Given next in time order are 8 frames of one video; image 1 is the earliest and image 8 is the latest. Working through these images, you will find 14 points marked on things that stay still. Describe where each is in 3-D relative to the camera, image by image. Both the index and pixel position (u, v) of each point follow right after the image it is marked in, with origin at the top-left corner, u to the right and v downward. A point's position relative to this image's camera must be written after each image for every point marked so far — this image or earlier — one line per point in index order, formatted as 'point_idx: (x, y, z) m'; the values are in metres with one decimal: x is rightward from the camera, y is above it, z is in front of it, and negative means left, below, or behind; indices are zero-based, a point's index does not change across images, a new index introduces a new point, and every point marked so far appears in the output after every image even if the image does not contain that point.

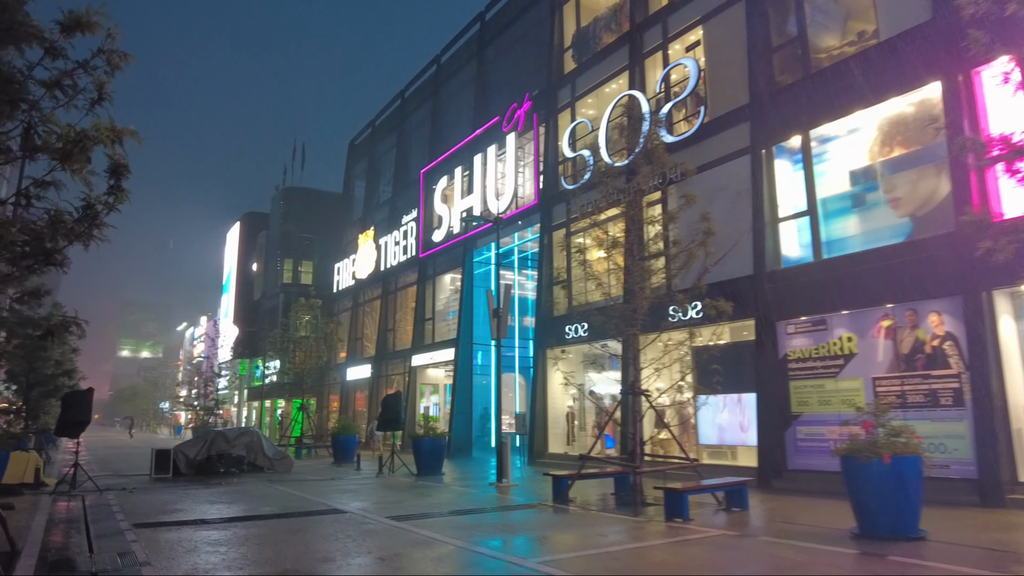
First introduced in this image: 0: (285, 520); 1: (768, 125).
0: (-3.7, -3.7, +11.4) m
1: (+5.5, +3.5, +15.5) m
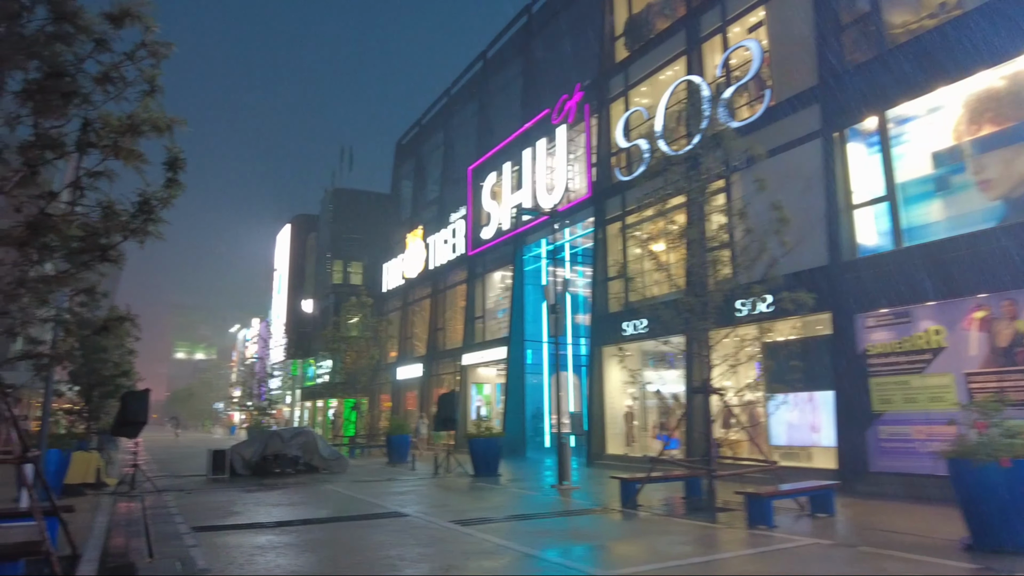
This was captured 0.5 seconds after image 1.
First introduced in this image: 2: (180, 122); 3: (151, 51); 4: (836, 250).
0: (-2.7, -3.6, +11.1) m
1: (+6.6, +3.7, +14.6) m
2: (-3.8, +1.9, +8.5) m
3: (-4.4, +2.9, +8.8) m
4: (+6.3, +0.7, +14.1) m
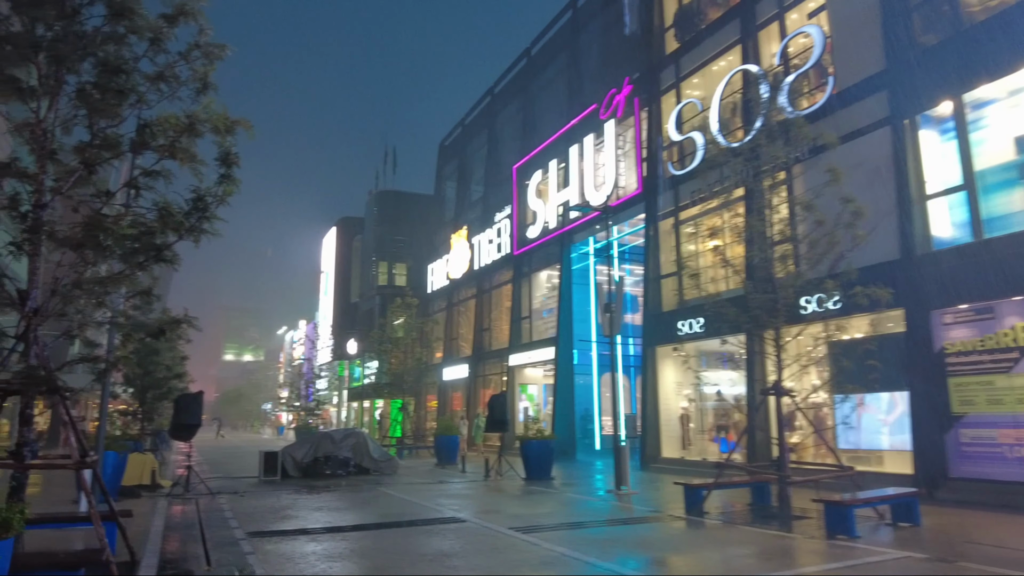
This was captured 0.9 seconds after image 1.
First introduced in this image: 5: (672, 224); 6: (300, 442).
0: (-1.8, -3.6, +10.8) m
1: (+7.6, +3.7, +13.8) m
2: (-3.1, +1.9, +8.3) m
3: (-3.7, +2.9, +8.7) m
4: (+7.3, +0.8, +13.4) m
5: (+4.5, +1.8, +20.1) m
6: (-5.4, -4.0, +18.5) m
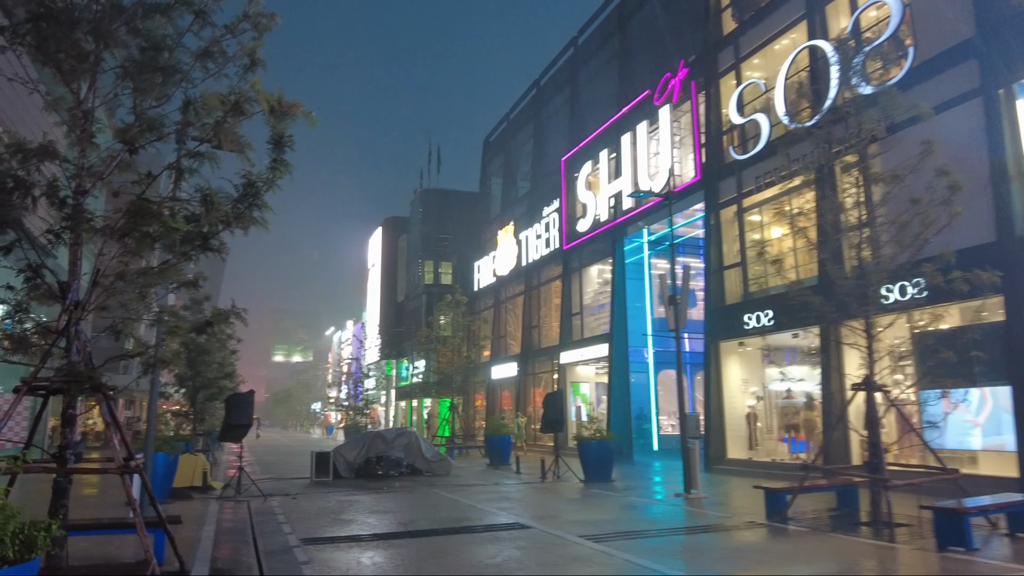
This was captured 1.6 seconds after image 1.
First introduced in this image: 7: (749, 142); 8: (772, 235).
0: (-0.8, -3.5, +10.2) m
1: (+8.6, +4.0, +12.6) m
2: (-2.4, +2.0, +7.7) m
3: (-3.0, +2.9, +8.1) m
4: (+8.3, +1.1, +12.2) m
5: (+5.9, +2.1, +19.0) m
6: (-4.0, -3.9, +18.1) m
7: (+6.1, +3.8, +18.7) m
8: (+6.4, +1.3, +18.3) m
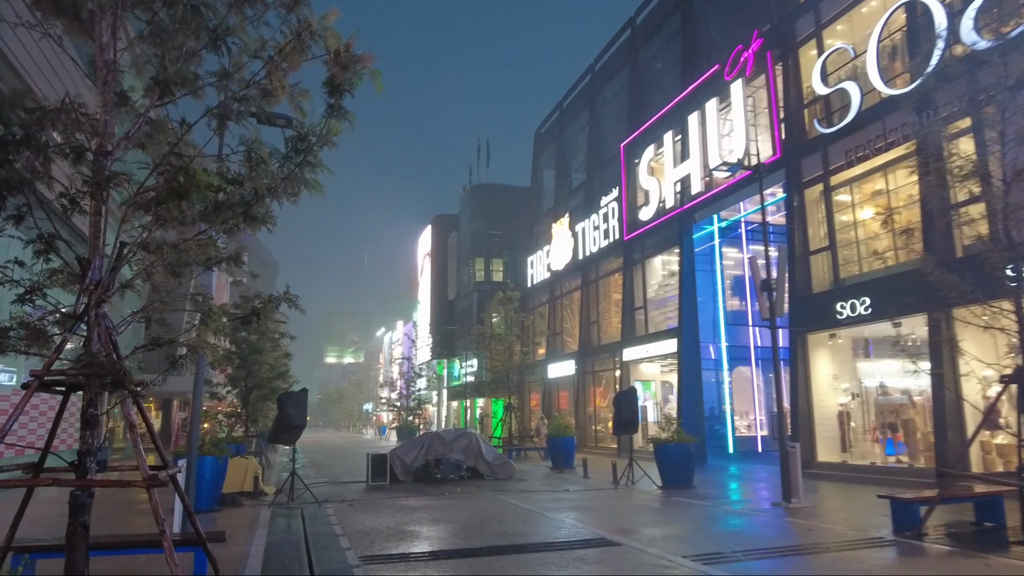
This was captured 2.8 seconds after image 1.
0: (+0.2, -3.3, +9.0) m
1: (+9.7, +4.3, +10.8) m
2: (-1.6, +2.2, +6.6) m
3: (-2.1, +3.1, +7.1) m
4: (+9.4, +1.4, +10.4) m
5: (+7.4, +2.4, +17.4) m
6: (-2.4, -3.7, +17.1) m
7: (+7.6, +4.1, +17.0) m
8: (+7.9, +1.6, +16.6) m
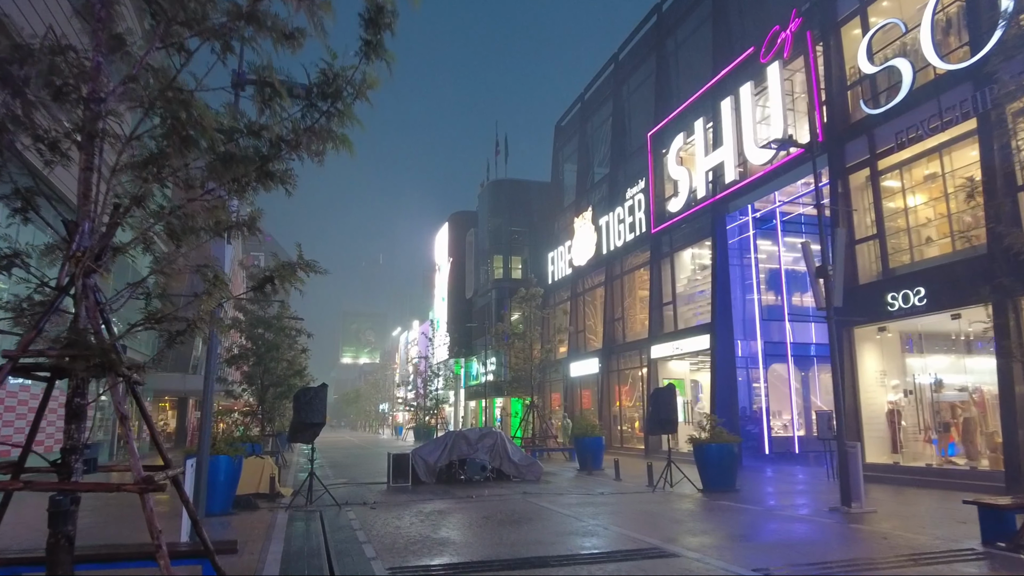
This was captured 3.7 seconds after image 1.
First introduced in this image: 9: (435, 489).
0: (+0.7, -3.1, +8.1) m
1: (+10.2, +4.6, +9.7) m
2: (-1.2, +2.4, +5.8) m
3: (-1.7, +3.3, +6.3) m
4: (+9.9, +1.6, +9.3) m
5: (+8.0, +2.6, +16.4) m
6: (-1.8, -3.5, +16.2) m
7: (+8.2, +4.3, +16.0) m
8: (+8.5, +1.8, +15.5) m
9: (-1.6, -4.1, +14.9) m
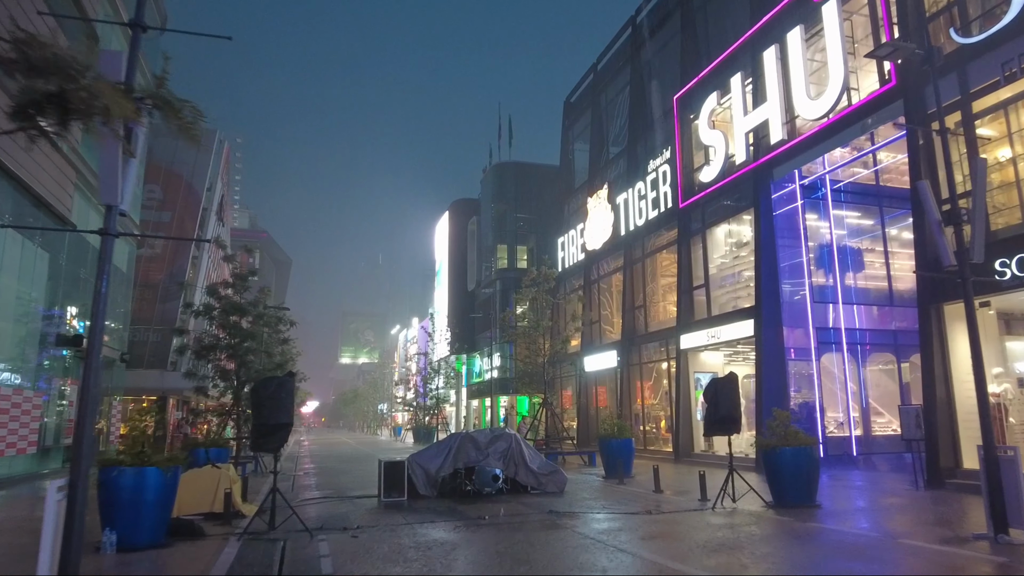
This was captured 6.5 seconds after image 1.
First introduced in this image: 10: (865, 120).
0: (+1.0, -2.5, +5.3) m
1: (+10.5, +5.1, +6.9) m
2: (-0.9, +2.9, +2.9) m
3: (-1.4, +3.9, +3.4) m
4: (+10.2, +2.2, +6.5) m
5: (+8.3, +3.1, +13.5) m
6: (-1.5, -3.0, +13.4) m
7: (+8.5, +4.8, +13.2) m
8: (+8.8, +2.4, +12.7) m
9: (-1.3, -3.6, +12.0) m
10: (+7.8, +3.7, +16.1) m
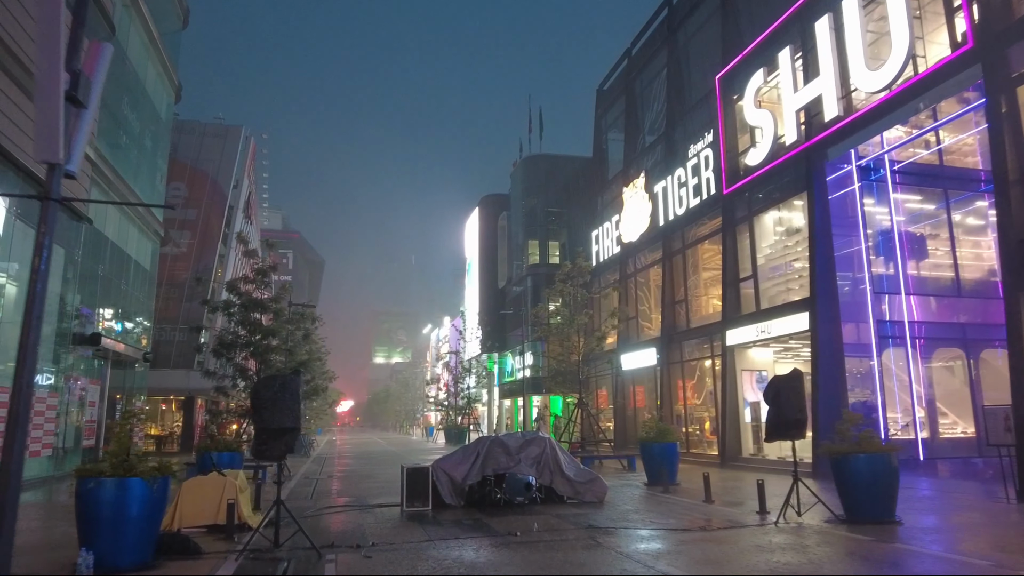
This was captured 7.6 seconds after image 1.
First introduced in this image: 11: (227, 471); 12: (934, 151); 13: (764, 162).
0: (+1.2, -2.4, +4.0) m
1: (+10.7, +5.4, +5.2) m
2: (-0.8, +3.1, +1.8) m
3: (-1.3, +4.0, +2.3) m
4: (+10.4, +2.5, +4.8) m
5: (+8.9, +3.4, +11.9) m
6: (-0.9, -2.8, +12.2) m
7: (+9.0, +5.1, +11.6) m
8: (+9.3, +2.6, +11.1) m
9: (-0.8, -3.4, +10.9) m
10: (+8.4, +3.9, +14.5) m
11: (-4.1, -2.6, +10.5) m
12: (+11.2, +3.6, +19.3) m
13: (+6.7, +3.4, +19.1) m
